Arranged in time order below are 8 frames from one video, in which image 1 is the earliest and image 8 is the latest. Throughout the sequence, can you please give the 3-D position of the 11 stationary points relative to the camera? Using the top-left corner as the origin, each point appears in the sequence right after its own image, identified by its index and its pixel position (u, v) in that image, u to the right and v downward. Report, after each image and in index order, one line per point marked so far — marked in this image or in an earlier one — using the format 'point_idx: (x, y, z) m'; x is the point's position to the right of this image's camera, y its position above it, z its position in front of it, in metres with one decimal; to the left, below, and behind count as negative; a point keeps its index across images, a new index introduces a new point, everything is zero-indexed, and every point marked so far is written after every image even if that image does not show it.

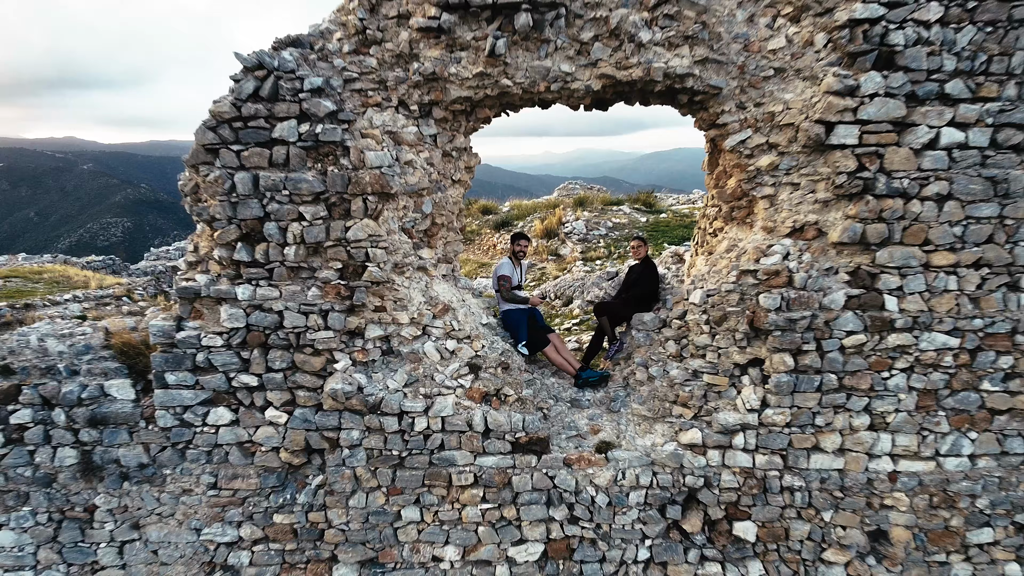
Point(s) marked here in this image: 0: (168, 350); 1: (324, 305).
0: (-2.0, -0.3, +2.8) m
1: (-1.1, -0.1, +2.8) m
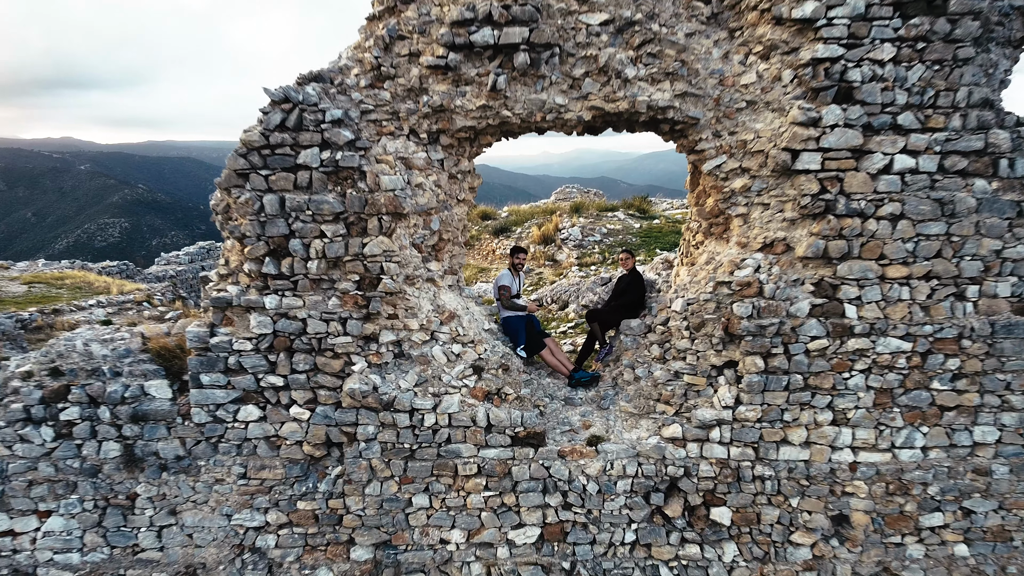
0: (-2.0, -0.4, +3.1) m
1: (-1.1, -0.2, +3.1) m
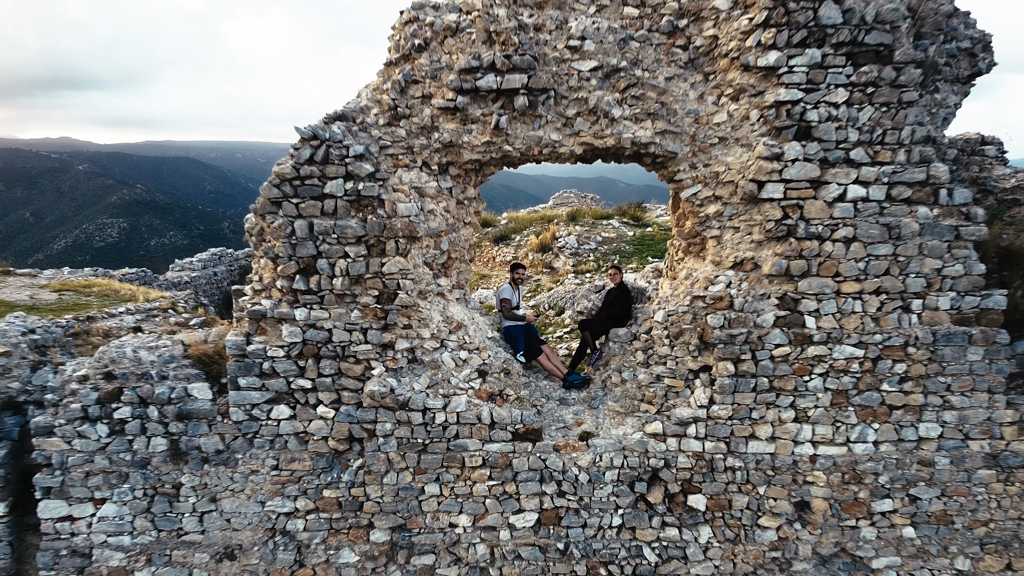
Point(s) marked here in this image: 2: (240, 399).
0: (-2.0, -0.5, +3.6) m
1: (-1.1, -0.3, +3.6) m
2: (-2.0, -0.8, +3.6) m
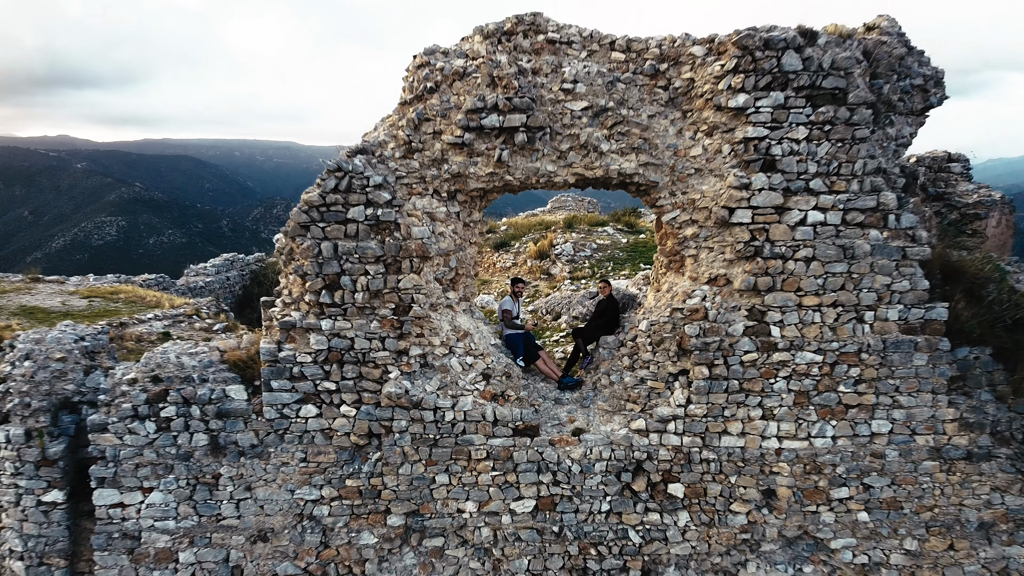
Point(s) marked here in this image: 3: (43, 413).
0: (-1.9, -0.6, +4.0) m
1: (-1.1, -0.4, +4.0) m
2: (-2.0, -0.9, +4.0) m
3: (-3.9, -1.0, +4.1) m
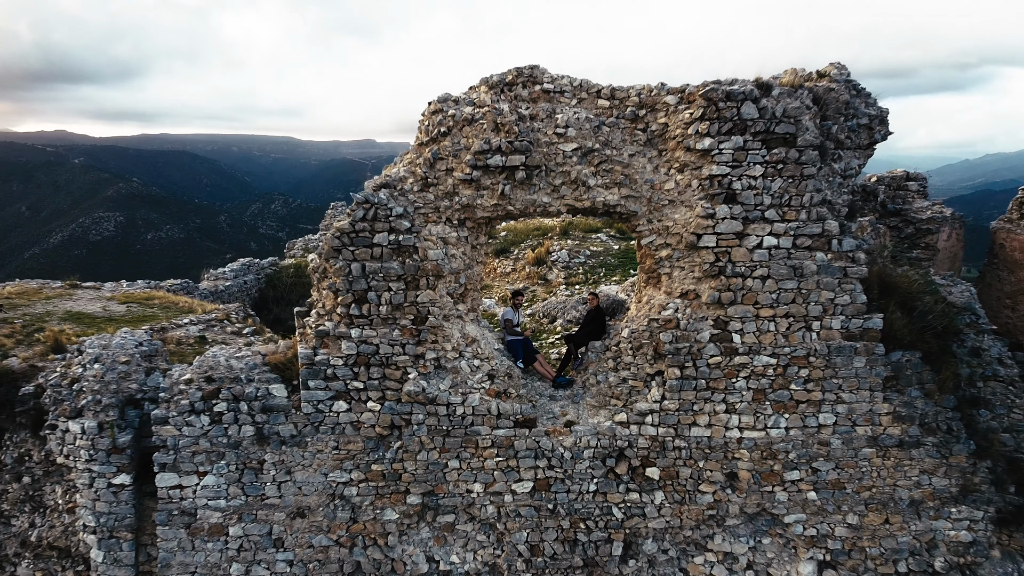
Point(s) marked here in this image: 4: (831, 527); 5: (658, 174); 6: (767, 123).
0: (-1.9, -0.8, +4.7) m
1: (-1.0, -0.5, +4.7) m
2: (-1.9, -1.0, +4.7) m
3: (-3.9, -1.2, +4.8) m
4: (+3.2, -2.4, +4.9) m
5: (+1.4, +1.1, +4.8) m
6: (+2.3, +1.5, +4.5) m
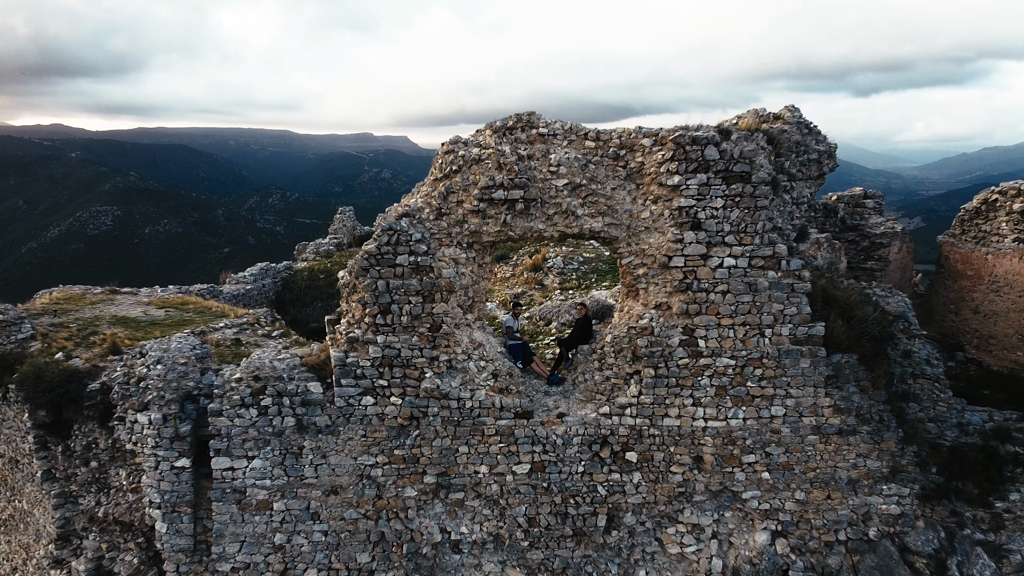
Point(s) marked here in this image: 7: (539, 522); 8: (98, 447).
0: (-1.9, -0.9, +5.6) m
1: (-1.0, -0.6, +5.6) m
2: (-1.9, -1.2, +5.6) m
3: (-3.9, -1.3, +5.7) m
4: (+3.2, -2.5, +5.8) m
5: (+1.4, +0.9, +5.6) m
6: (+2.3, +1.4, +5.4) m
7: (+0.3, -2.8, +5.9) m
8: (-5.3, -2.0, +6.3) m
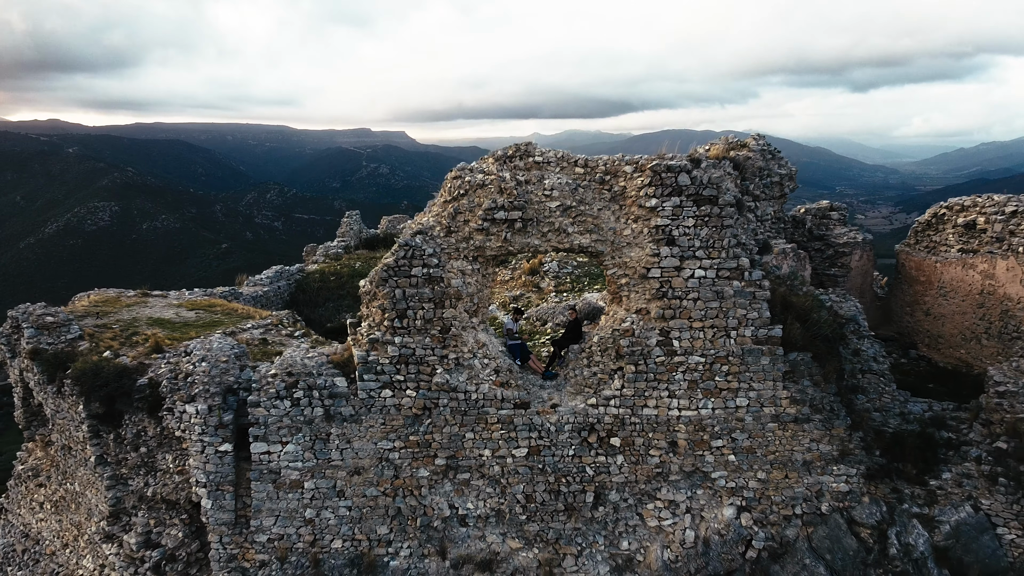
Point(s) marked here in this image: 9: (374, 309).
0: (-1.9, -1.0, +6.5) m
1: (-1.0, -0.7, +6.5) m
2: (-1.9, -1.3, +6.5) m
3: (-3.9, -1.4, +6.5) m
4: (+3.2, -2.6, +6.7) m
5: (+1.4, +0.8, +6.5) m
6: (+2.3, +1.3, +6.2) m
7: (+0.3, -2.9, +6.8) m
8: (-5.3, -2.1, +7.1) m
9: (-1.8, -0.3, +6.5) m
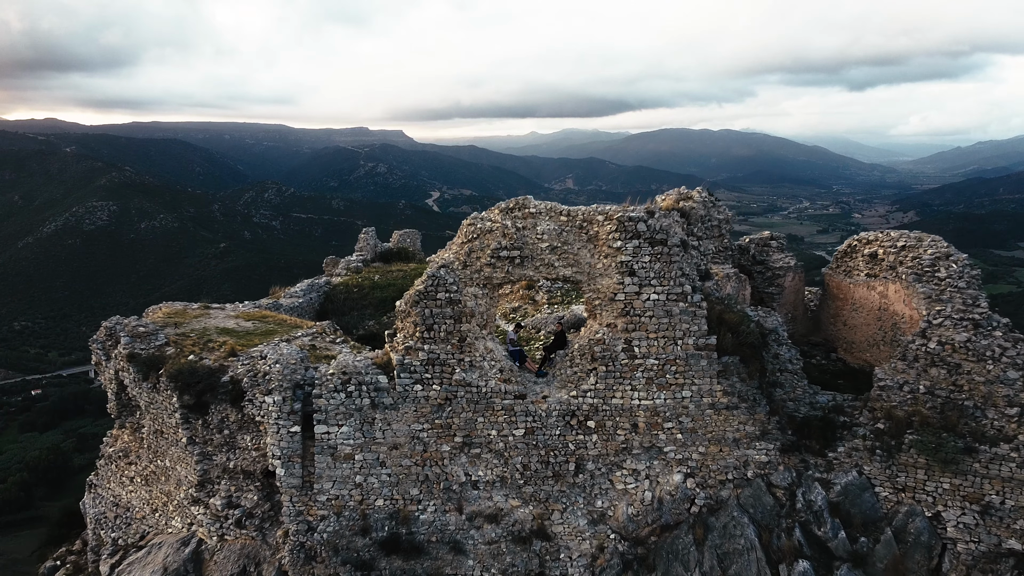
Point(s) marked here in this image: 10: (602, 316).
0: (-1.9, -1.3, +8.6) m
1: (-1.0, -1.1, +8.6) m
2: (-1.9, -1.6, +8.6) m
3: (-3.9, -1.8, +8.6) m
4: (+3.2, -3.0, +8.9) m
5: (+1.4, +0.5, +8.6) m
6: (+2.3, +0.9, +8.3) m
7: (+0.3, -3.2, +8.9) m
8: (-5.3, -2.5, +9.2) m
9: (-1.8, -0.6, +8.6) m
10: (+1.6, -0.5, +8.7) m
